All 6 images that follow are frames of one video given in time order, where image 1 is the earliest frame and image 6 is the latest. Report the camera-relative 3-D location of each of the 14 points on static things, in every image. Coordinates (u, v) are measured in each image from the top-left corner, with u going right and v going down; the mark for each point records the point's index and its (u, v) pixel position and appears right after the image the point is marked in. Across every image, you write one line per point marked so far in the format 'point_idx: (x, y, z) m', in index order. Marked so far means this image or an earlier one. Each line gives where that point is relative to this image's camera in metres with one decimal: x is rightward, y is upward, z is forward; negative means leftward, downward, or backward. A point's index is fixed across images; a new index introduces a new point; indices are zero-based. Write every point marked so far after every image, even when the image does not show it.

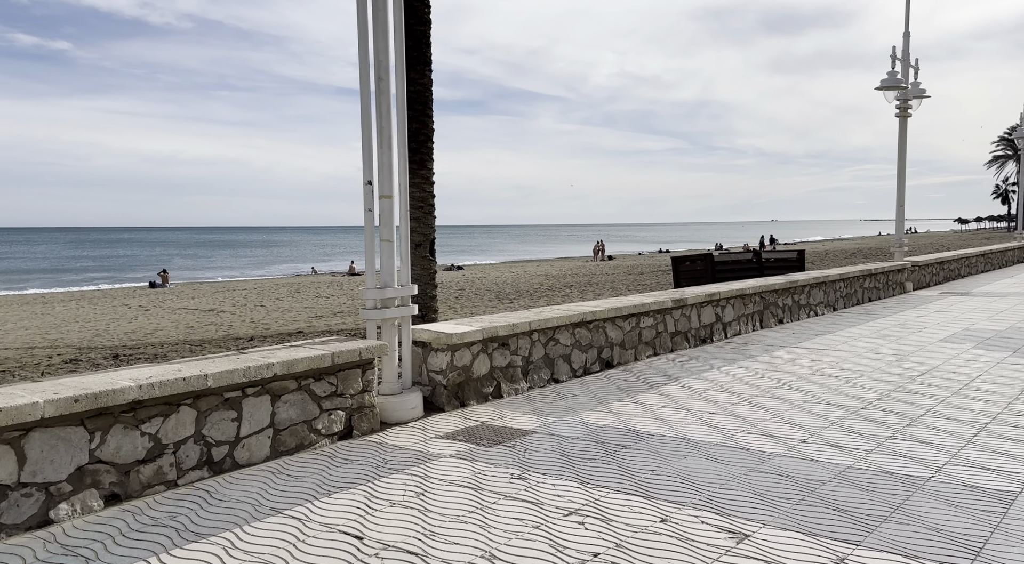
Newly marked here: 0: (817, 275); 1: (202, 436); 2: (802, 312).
0: (+4.5, +0.1, +12.2) m
1: (-1.6, -0.8, +4.2) m
2: (+4.1, -0.4, +11.6) m
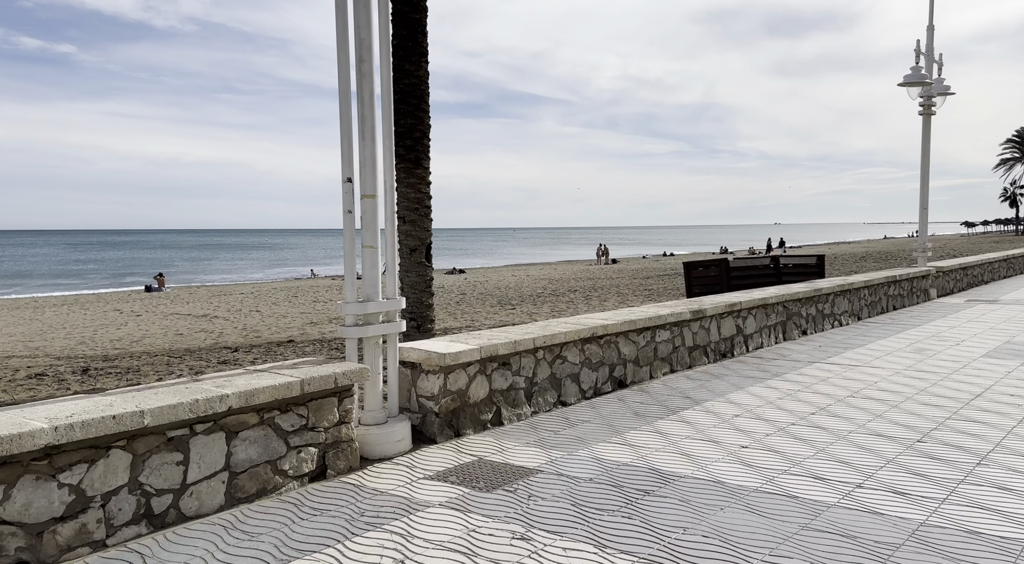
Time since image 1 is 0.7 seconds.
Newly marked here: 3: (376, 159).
0: (+4.6, 0.0, +11.4) m
1: (-1.6, -0.9, +3.5) m
2: (+4.1, -0.5, +10.8) m
3: (-0.8, +0.7, +4.8) m
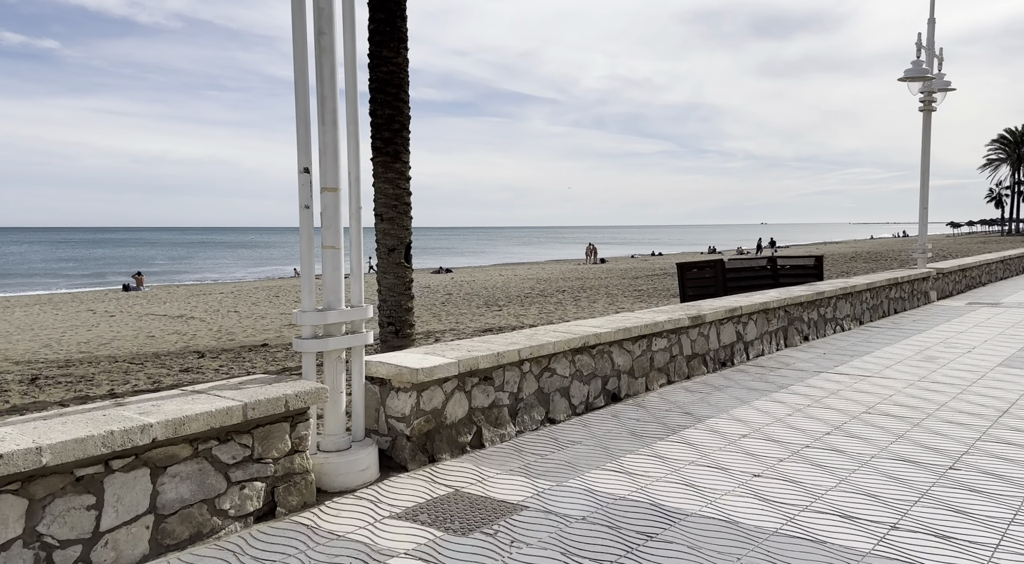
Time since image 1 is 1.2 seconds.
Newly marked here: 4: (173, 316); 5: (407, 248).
0: (+4.4, 0.0, +10.9) m
1: (-1.7, -0.9, +2.9) m
2: (+3.9, -0.6, +10.3) m
3: (-0.9, +0.7, +4.2) m
4: (-8.0, -0.8, +19.6) m
5: (-1.1, +0.4, +8.8) m
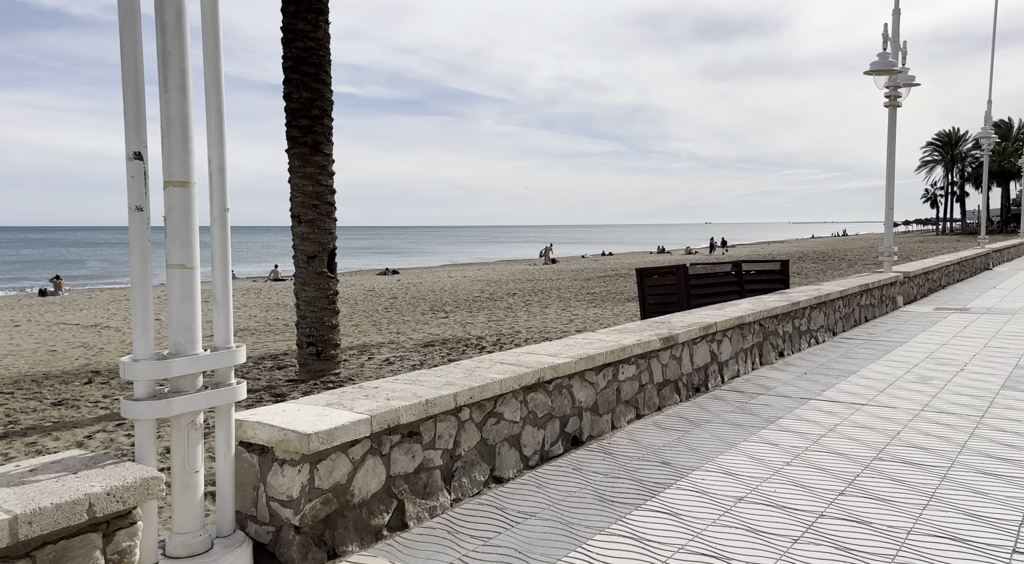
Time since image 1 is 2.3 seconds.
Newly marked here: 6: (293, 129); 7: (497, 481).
0: (+3.7, -0.1, +10.0) m
1: (-1.8, -1.0, +1.6) m
2: (+3.3, -0.7, +9.4) m
3: (-1.1, +0.6, +3.0) m
4: (-9.2, -0.9, +17.9) m
5: (-1.7, +0.2, +7.5) m
6: (-1.9, +1.4, +7.3) m
7: (-0.1, -1.0, +4.3) m
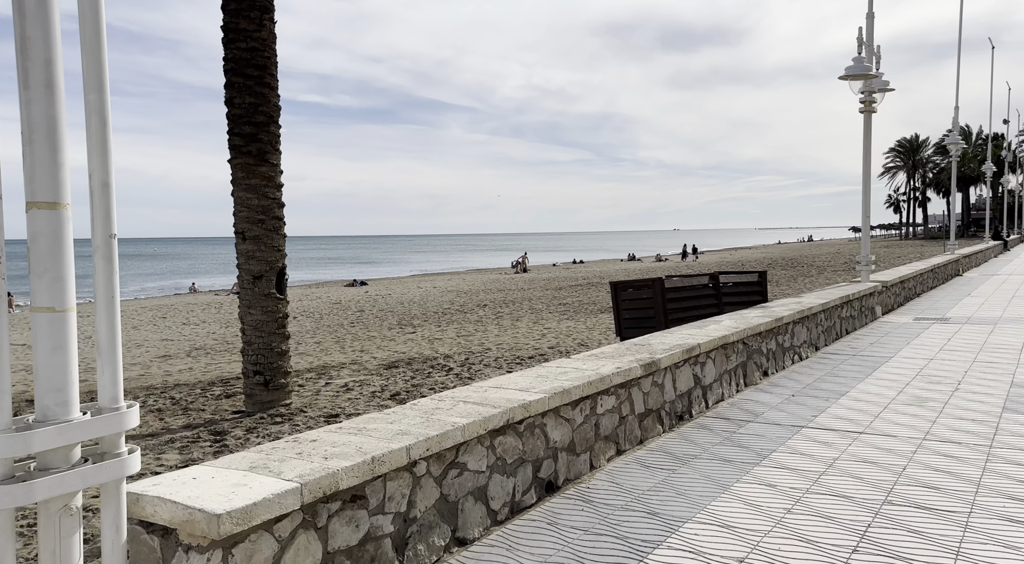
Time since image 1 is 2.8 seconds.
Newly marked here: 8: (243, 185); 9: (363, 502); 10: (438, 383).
0: (+3.3, -0.3, +9.5) m
1: (-1.9, -1.1, +1.0) m
2: (+2.9, -0.8, +8.9) m
3: (-1.3, +0.4, +2.3) m
4: (-9.9, -1.3, +17.0) m
5: (-1.9, +0.1, +6.9) m
6: (-2.2, +1.2, +6.7) m
7: (-0.2, -1.2, +3.7) m
8: (-2.2, +0.8, +6.7) m
9: (-0.6, -0.8, +3.1) m
10: (-0.7, -1.0, +8.2) m
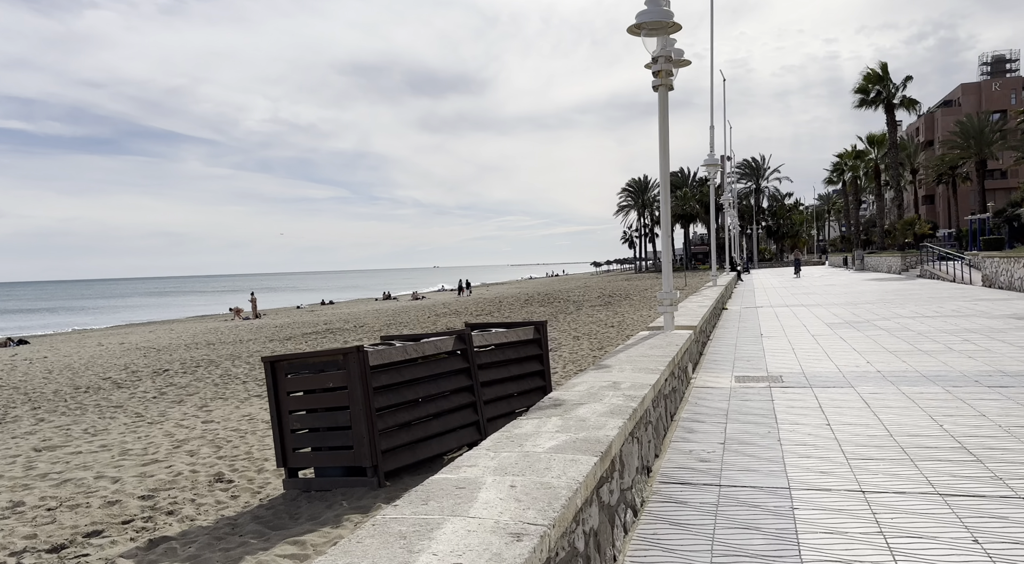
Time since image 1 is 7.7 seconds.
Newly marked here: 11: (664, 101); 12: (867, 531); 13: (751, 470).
0: (+0.6, -0.7, +4.7) m
1: (-1.8, -1.2, -5.0) m
2: (+0.5, -1.2, +4.0) m
3: (-1.7, +0.3, -3.5) m
4: (-14.1, -2.4, +7.9) m
5: (-3.6, -0.3, +0.7) m
6: (-3.9, +0.8, +0.4) m
7: (-1.0, -1.4, -1.9) m
8: (-3.8, +0.4, +0.4) m
9: (-1.2, -1.0, -2.5) m
10: (-2.8, -1.4, +2.2) m
11: (+1.8, +2.1, +9.7) m
12: (+1.9, -1.2, +4.4) m
13: (+1.6, -1.3, +5.6) m
